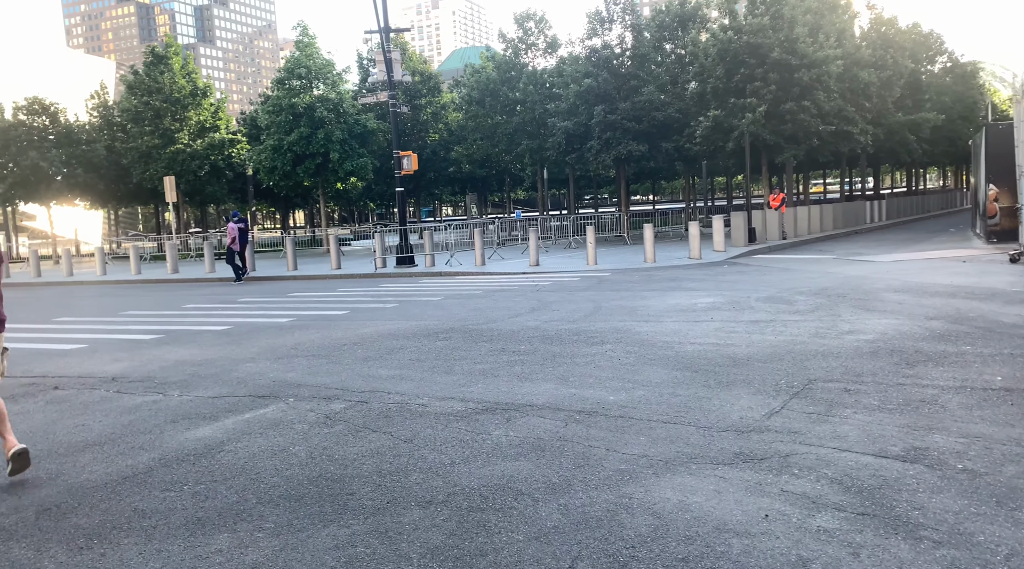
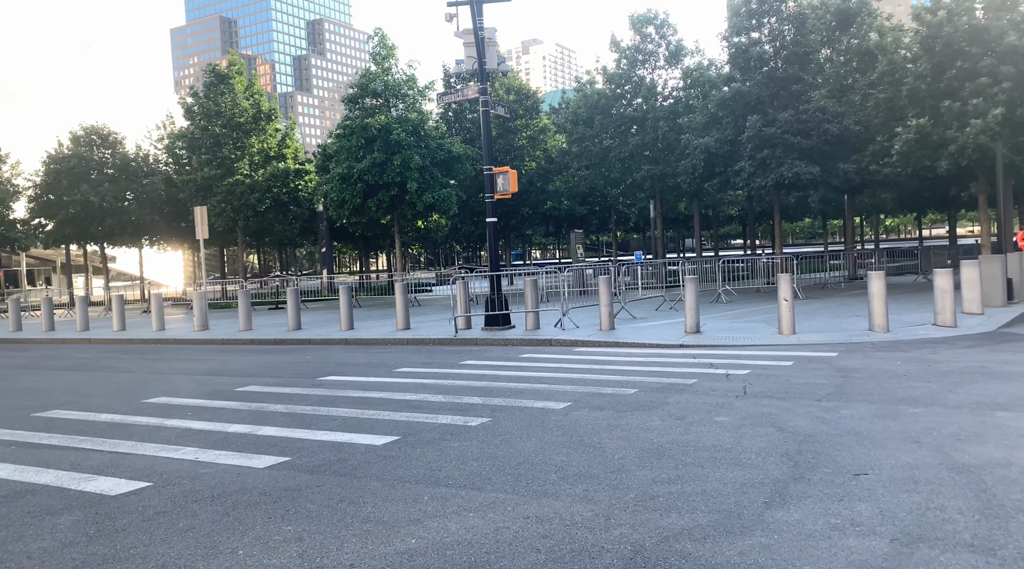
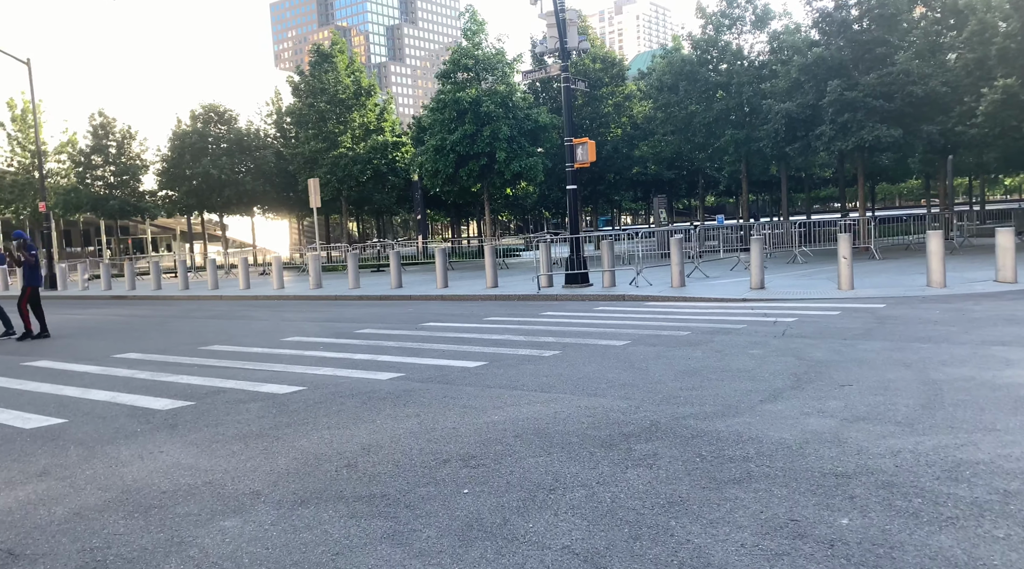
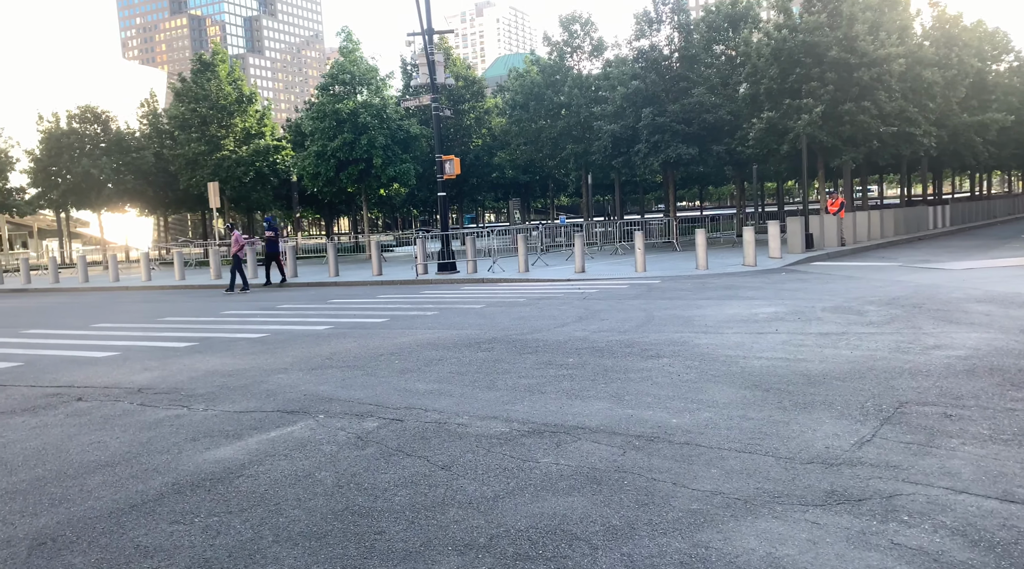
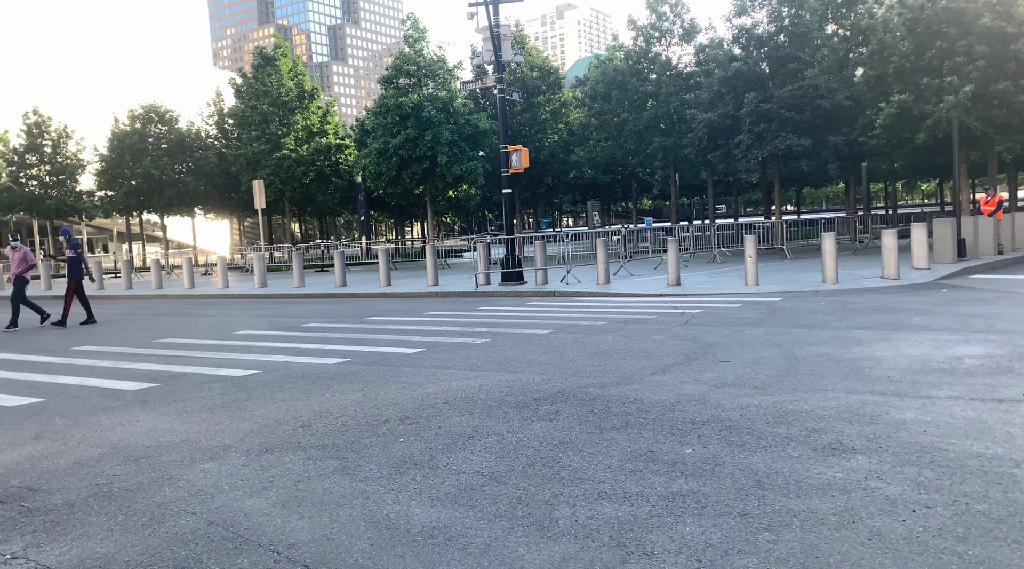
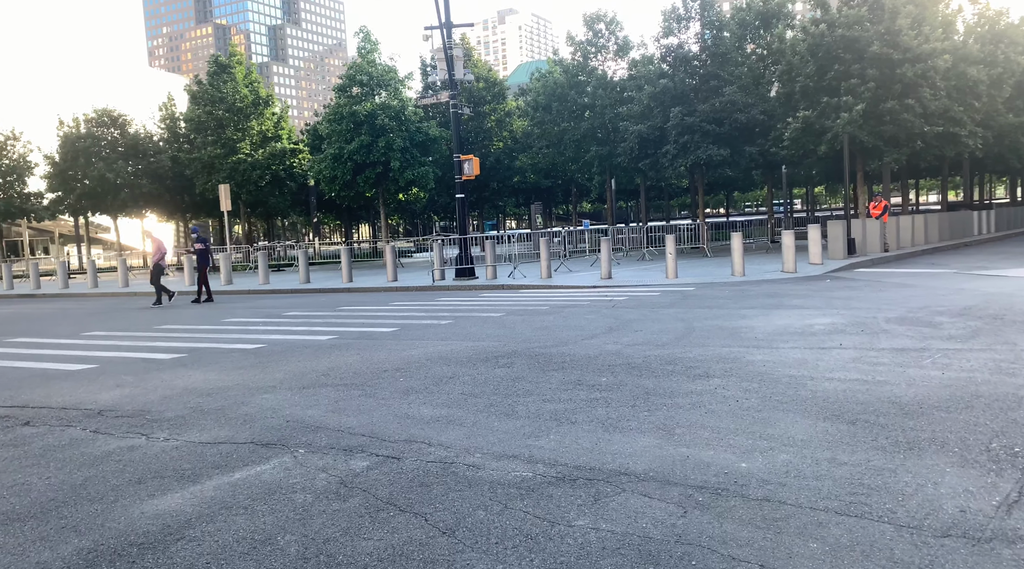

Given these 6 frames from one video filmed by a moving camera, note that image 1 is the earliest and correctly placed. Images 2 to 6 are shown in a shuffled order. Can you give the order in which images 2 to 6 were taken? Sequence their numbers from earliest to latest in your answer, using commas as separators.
4, 6, 5, 3, 2
